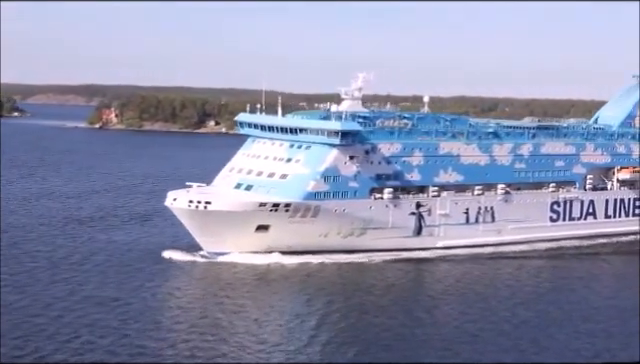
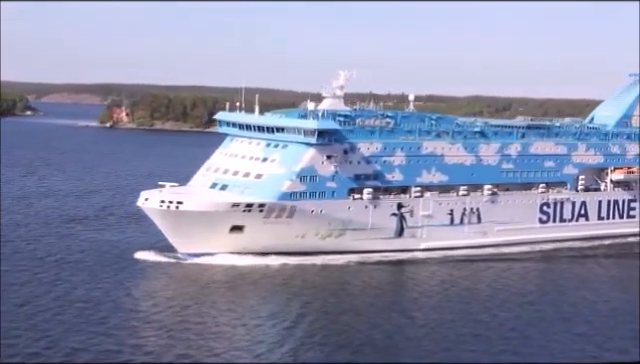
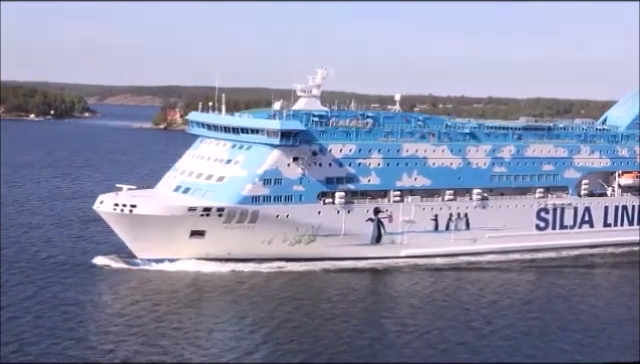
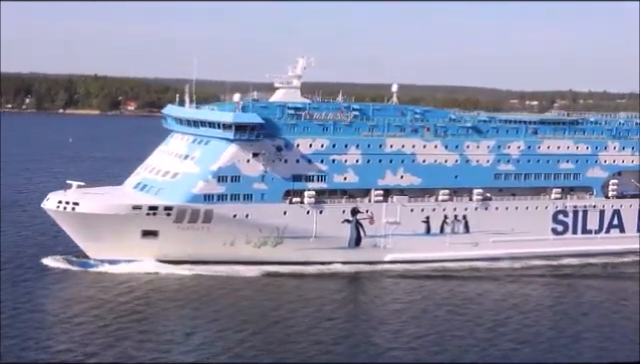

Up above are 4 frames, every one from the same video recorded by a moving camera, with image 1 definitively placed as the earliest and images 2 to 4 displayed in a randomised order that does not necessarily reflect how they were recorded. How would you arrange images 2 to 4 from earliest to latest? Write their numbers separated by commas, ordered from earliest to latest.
2, 3, 4
